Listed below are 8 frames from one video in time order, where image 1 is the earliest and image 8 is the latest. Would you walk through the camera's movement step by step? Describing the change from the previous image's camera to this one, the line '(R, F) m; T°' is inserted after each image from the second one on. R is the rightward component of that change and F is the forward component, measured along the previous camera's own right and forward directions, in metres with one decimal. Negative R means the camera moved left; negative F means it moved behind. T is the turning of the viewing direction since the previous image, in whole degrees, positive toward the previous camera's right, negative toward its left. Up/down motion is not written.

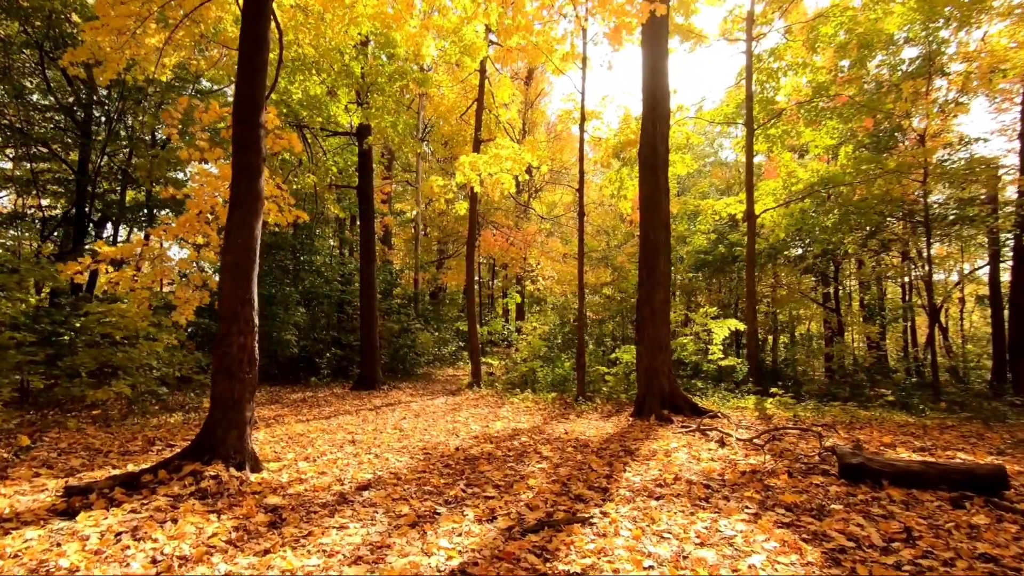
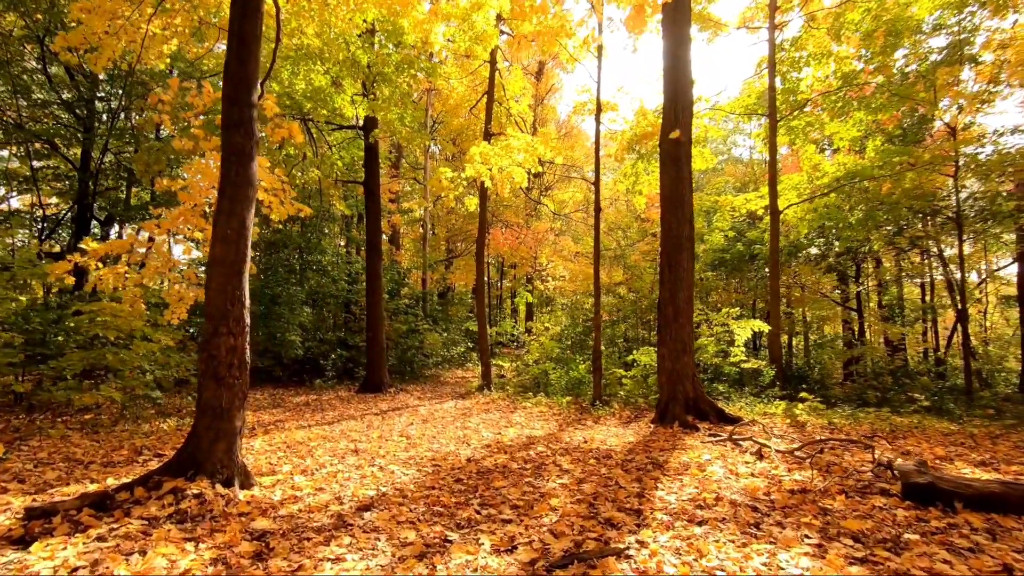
(-0.1, +0.5) m; -1°
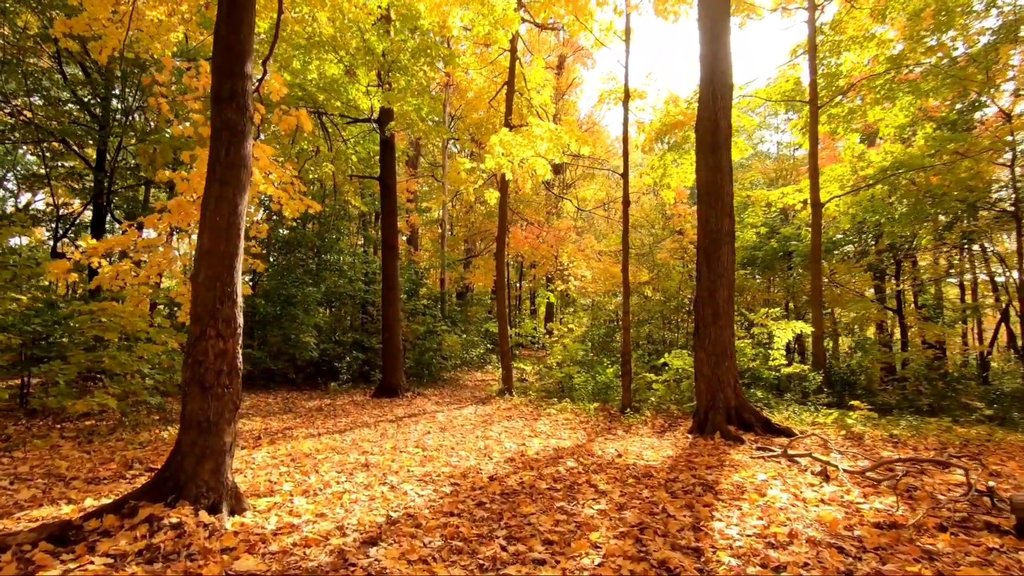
(-0.1, +0.6) m; -2°
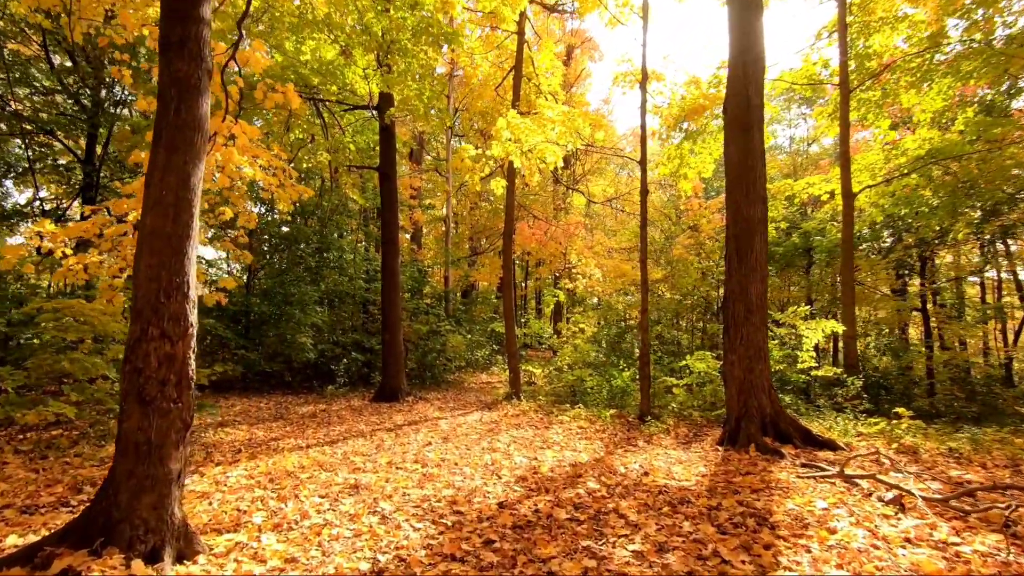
(-0.1, +0.7) m; -1°
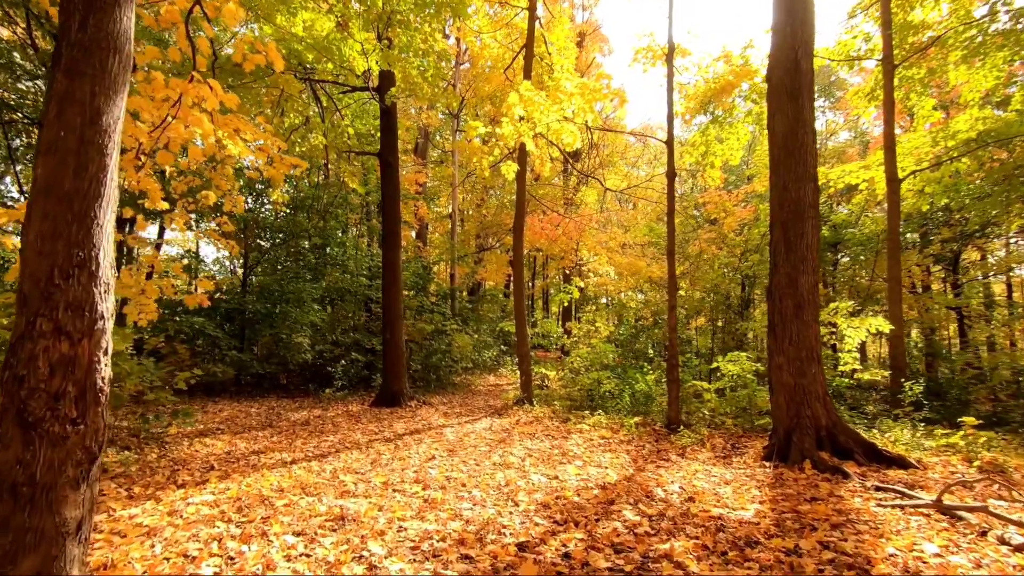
(-0.1, +0.8) m; -1°
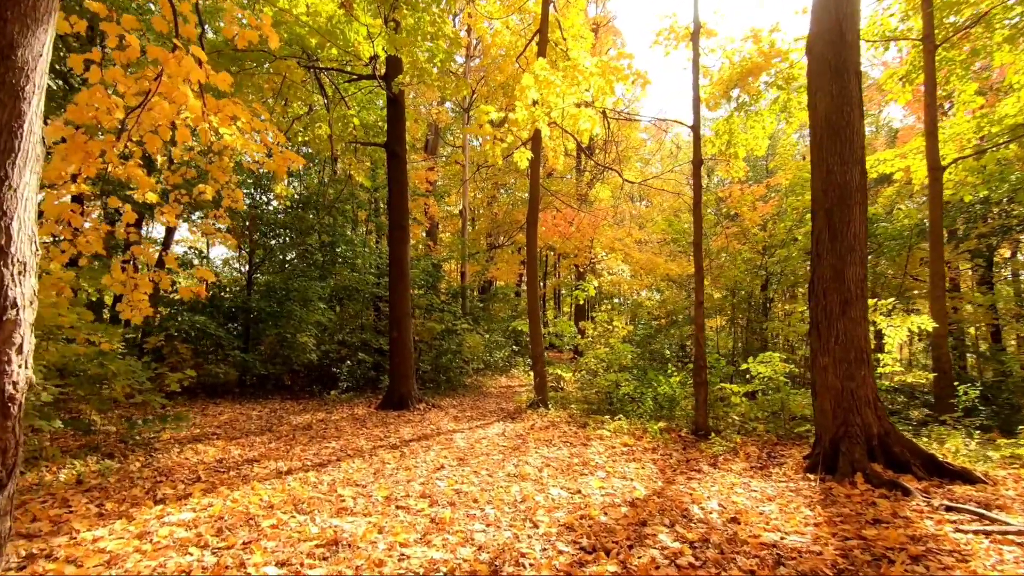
(-0.1, +0.5) m; -1°
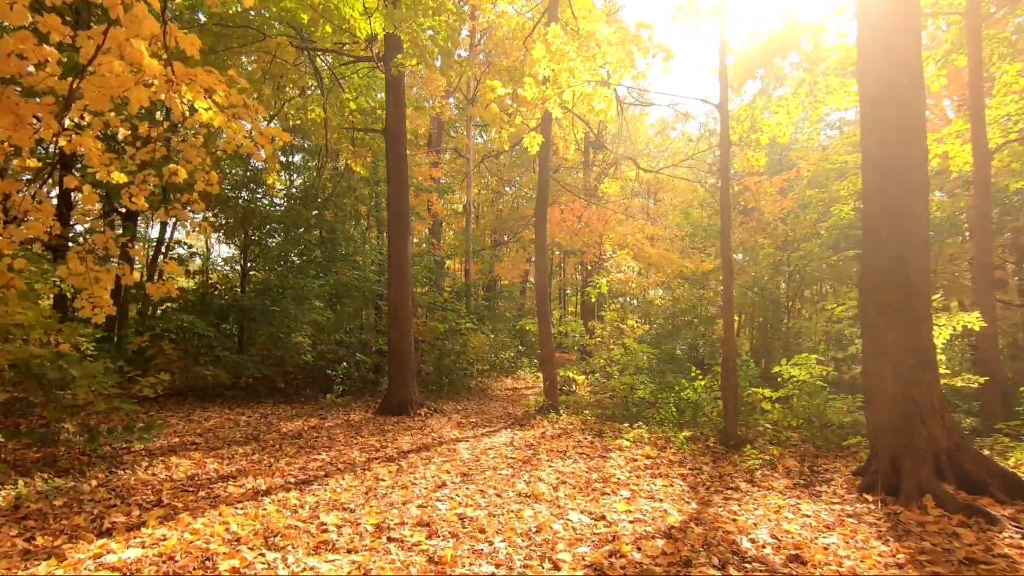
(-0.1, +0.6) m; -1°
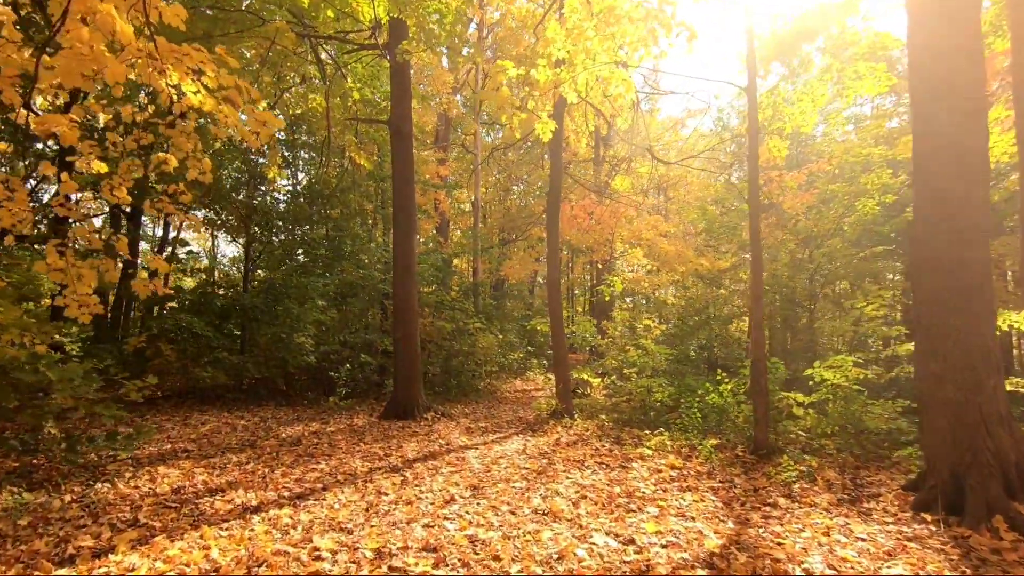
(-0.1, +0.4) m; -1°
